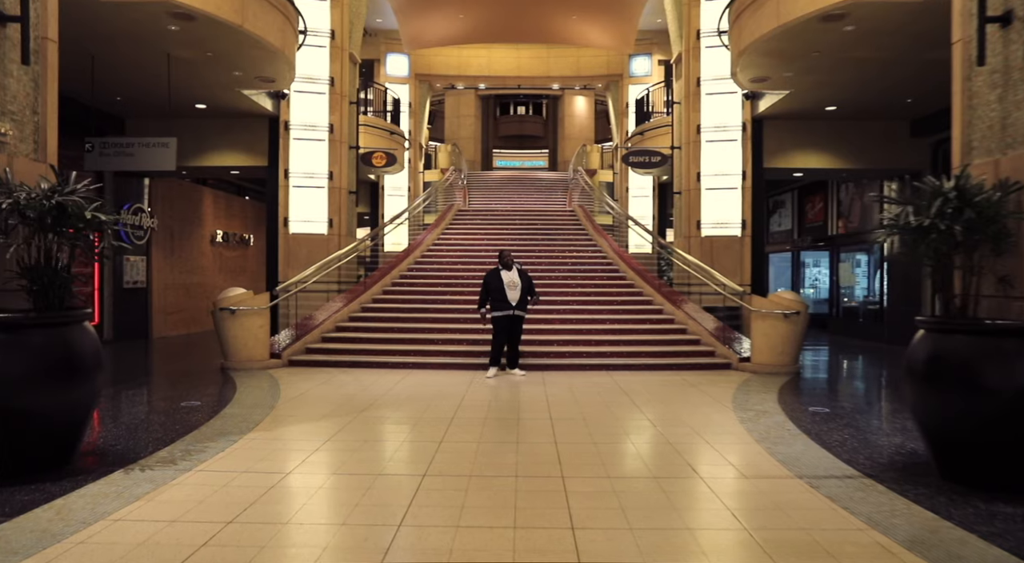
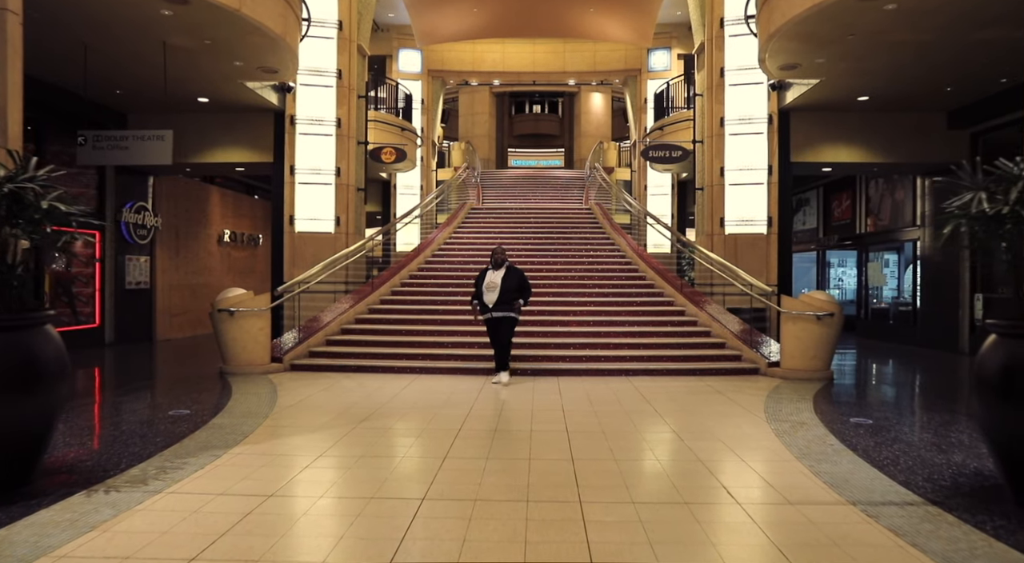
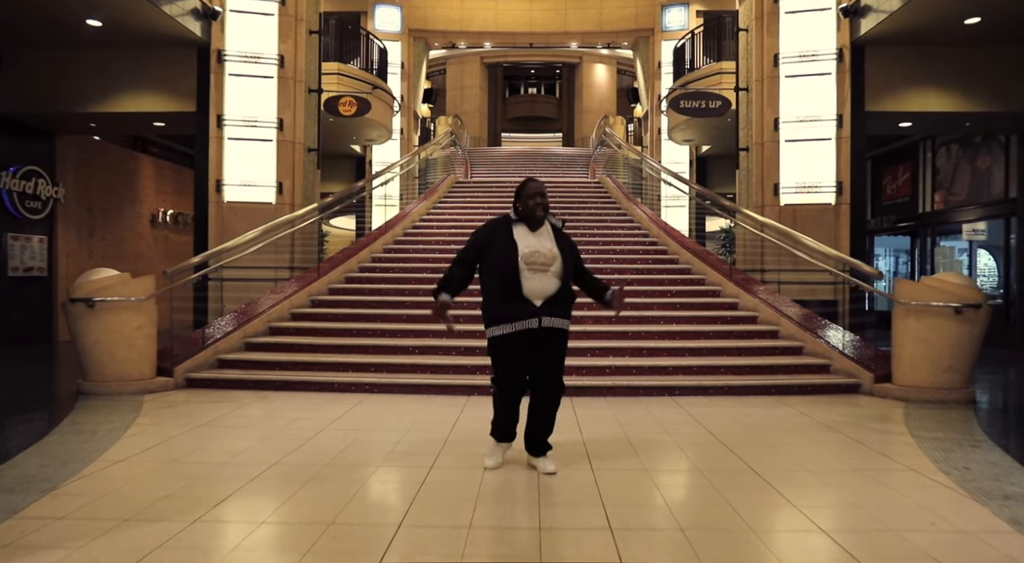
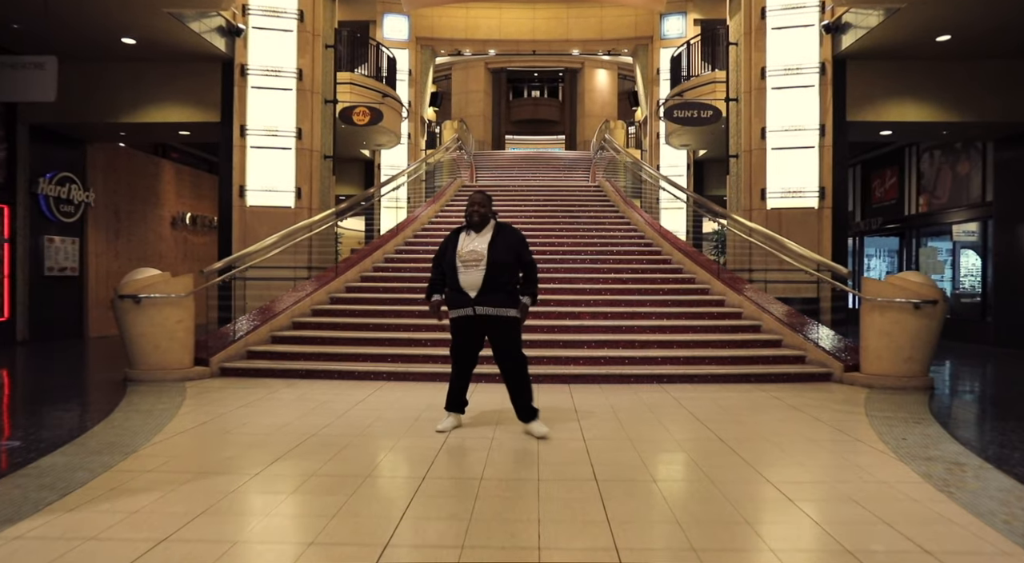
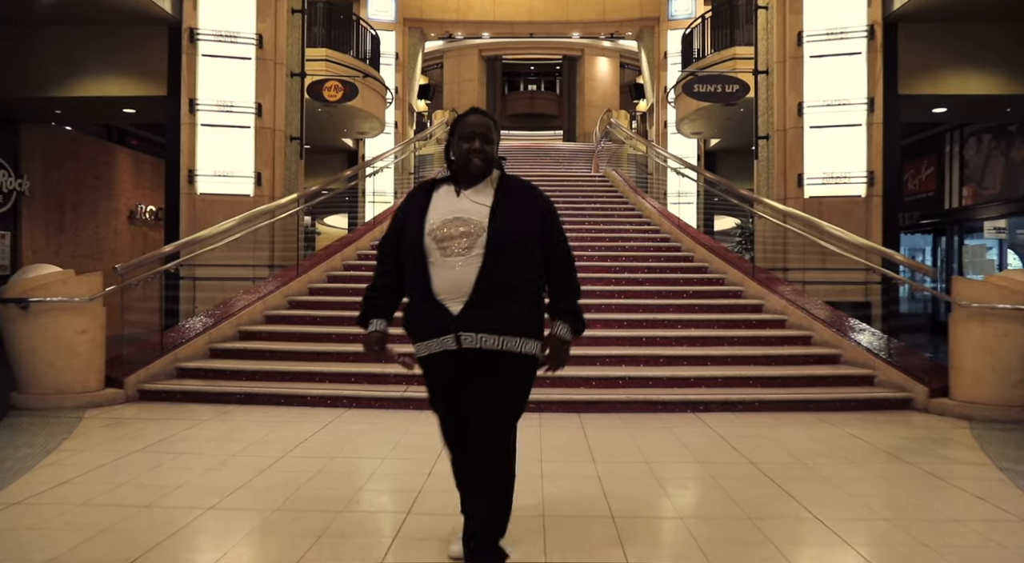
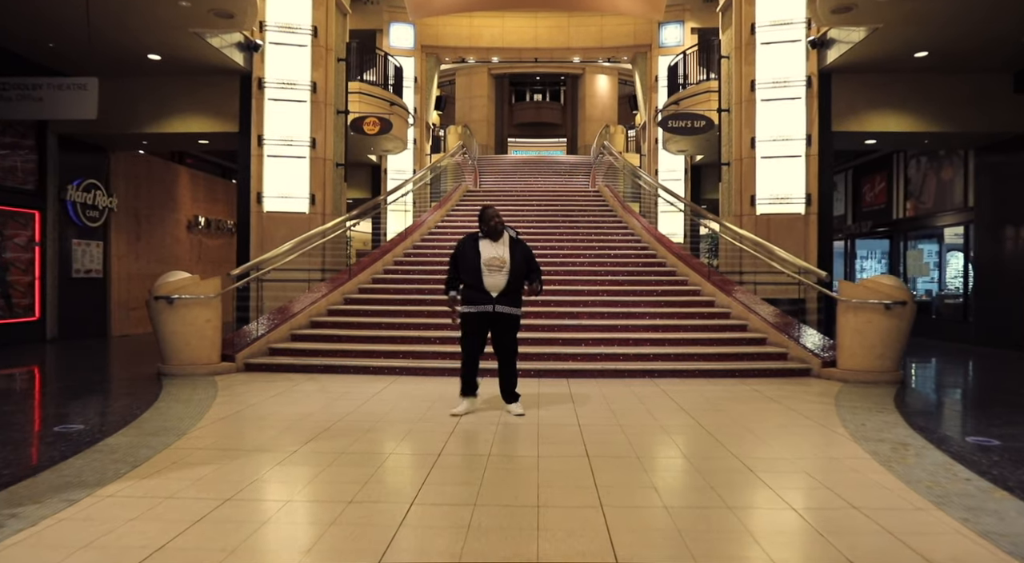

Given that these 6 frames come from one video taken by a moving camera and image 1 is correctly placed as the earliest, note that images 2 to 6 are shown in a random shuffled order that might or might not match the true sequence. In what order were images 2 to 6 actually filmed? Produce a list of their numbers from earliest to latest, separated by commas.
2, 6, 4, 3, 5
